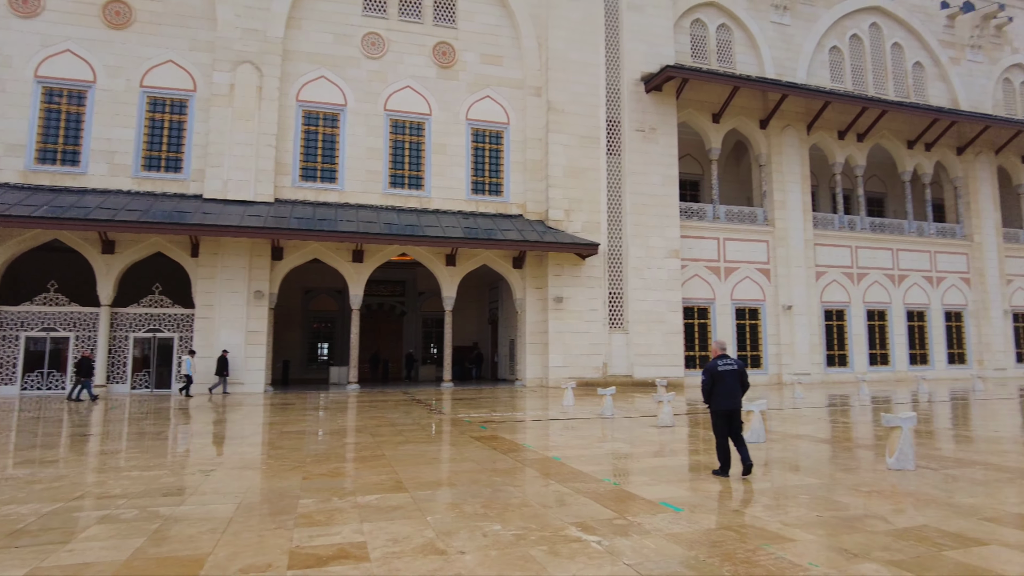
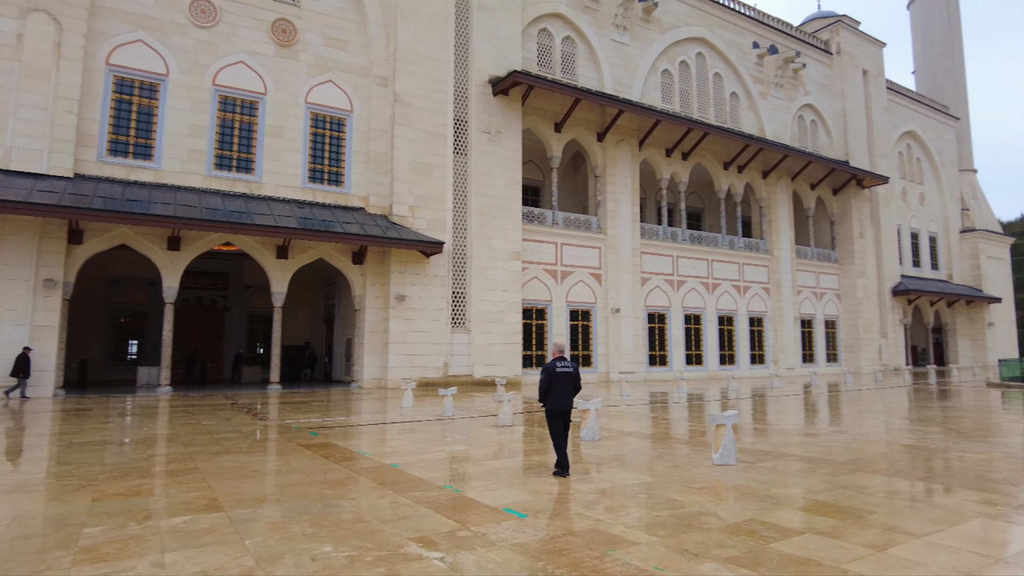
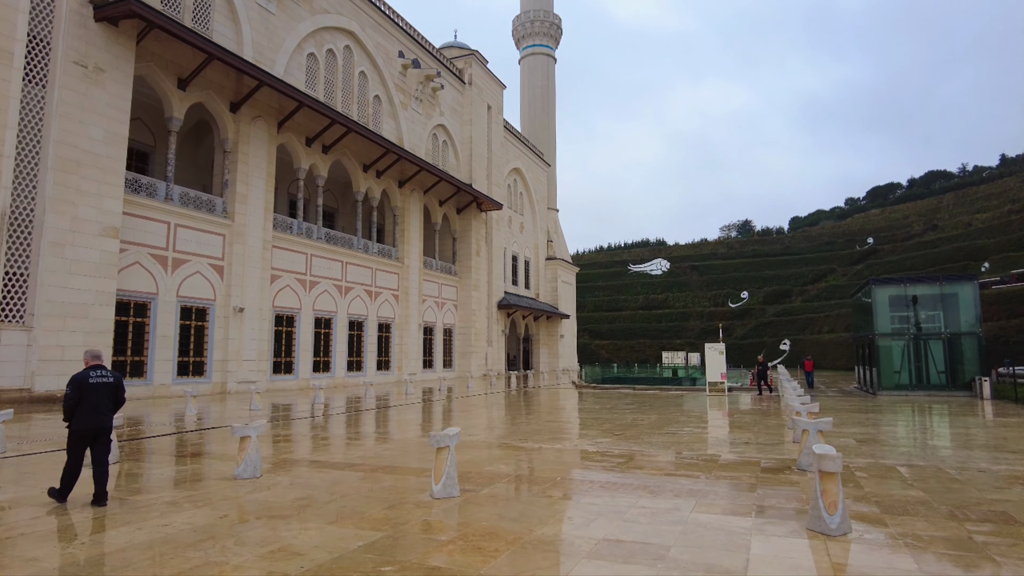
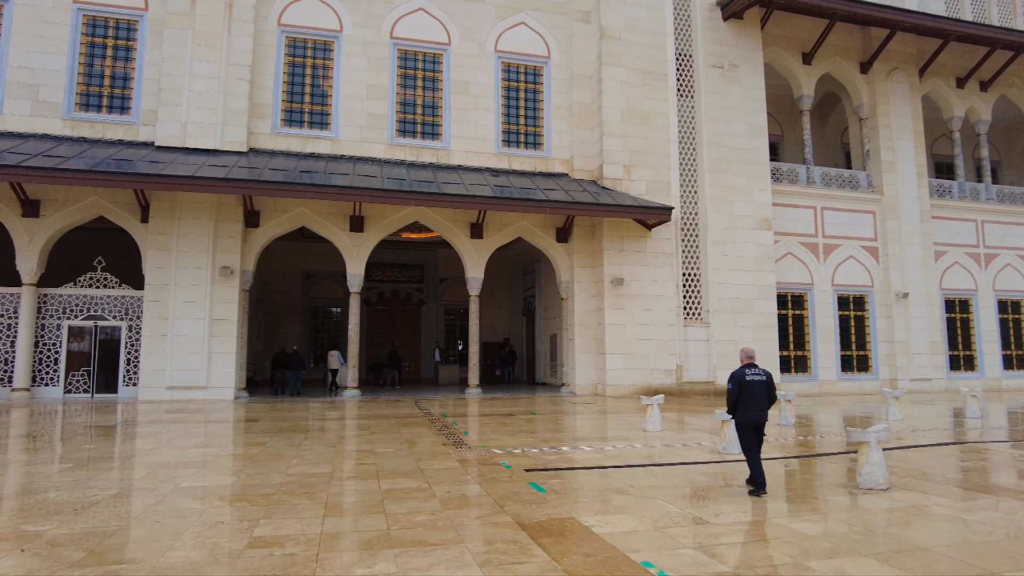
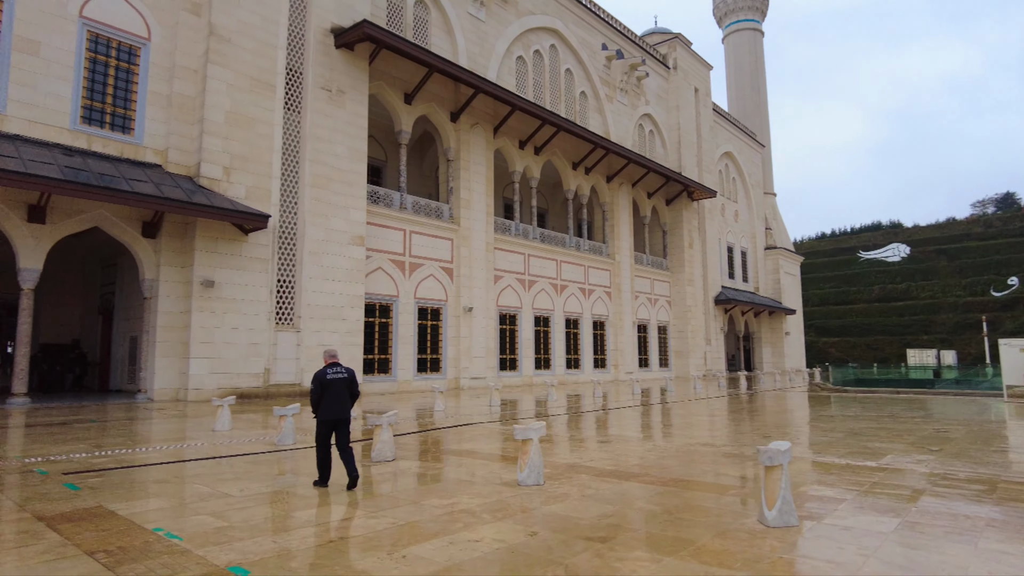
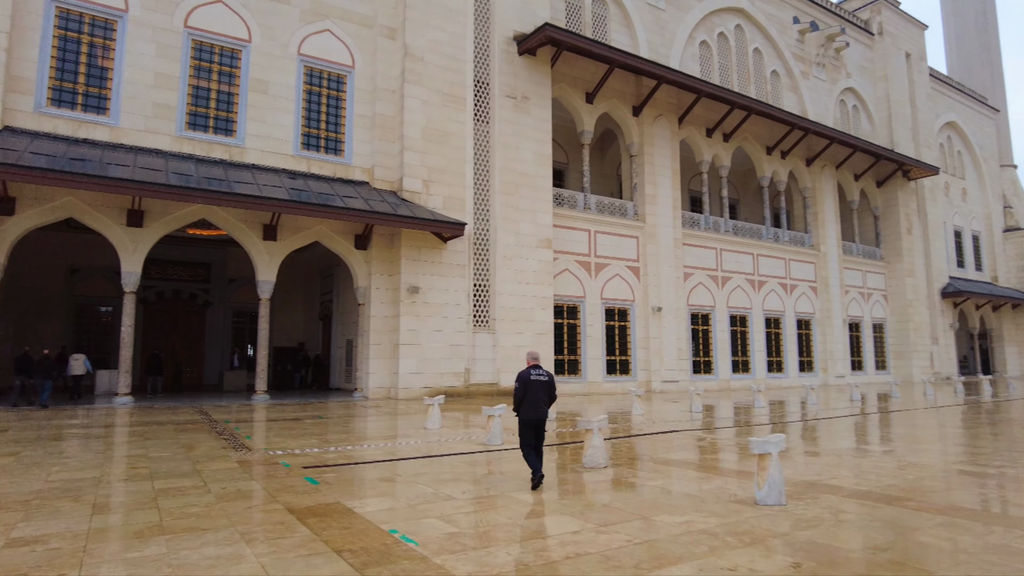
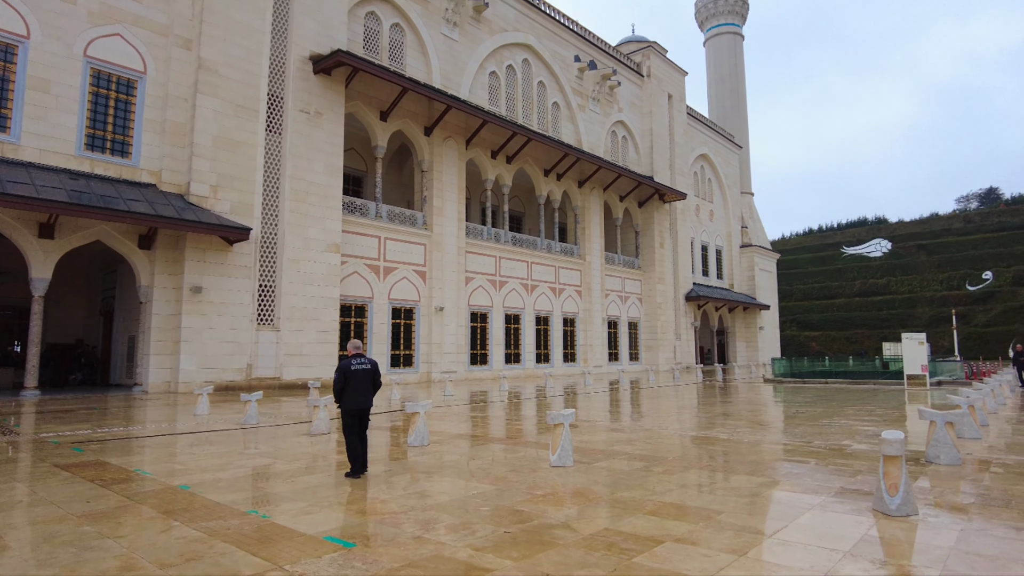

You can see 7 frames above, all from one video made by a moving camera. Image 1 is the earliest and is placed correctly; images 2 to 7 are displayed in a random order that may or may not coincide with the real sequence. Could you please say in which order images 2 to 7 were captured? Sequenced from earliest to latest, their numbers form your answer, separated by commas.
2, 7, 3, 5, 6, 4
